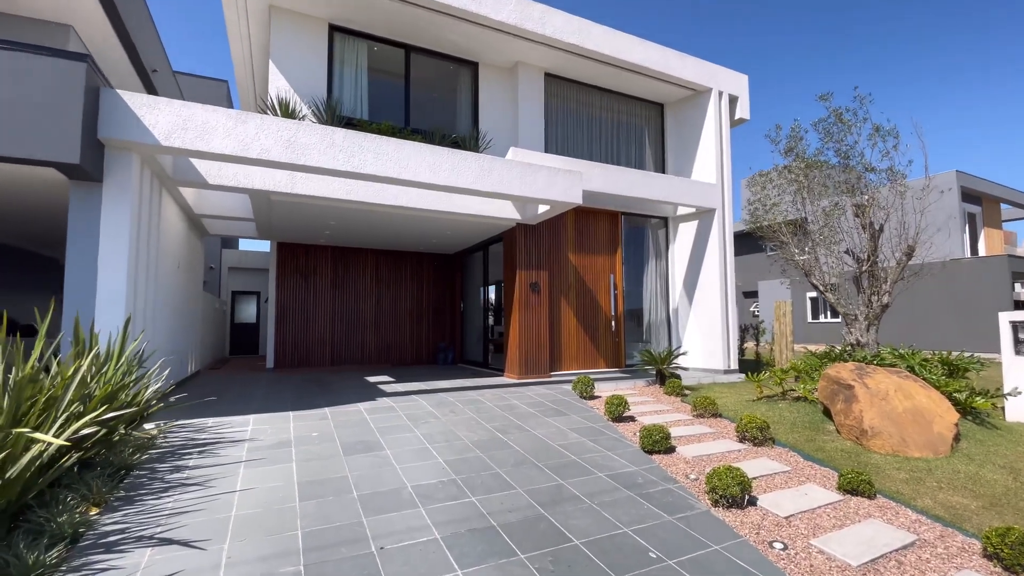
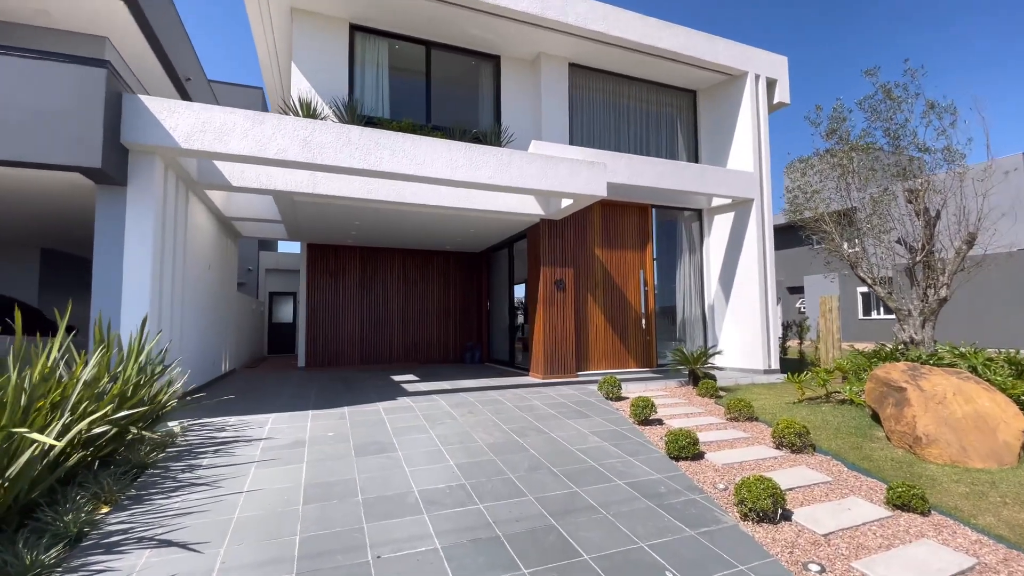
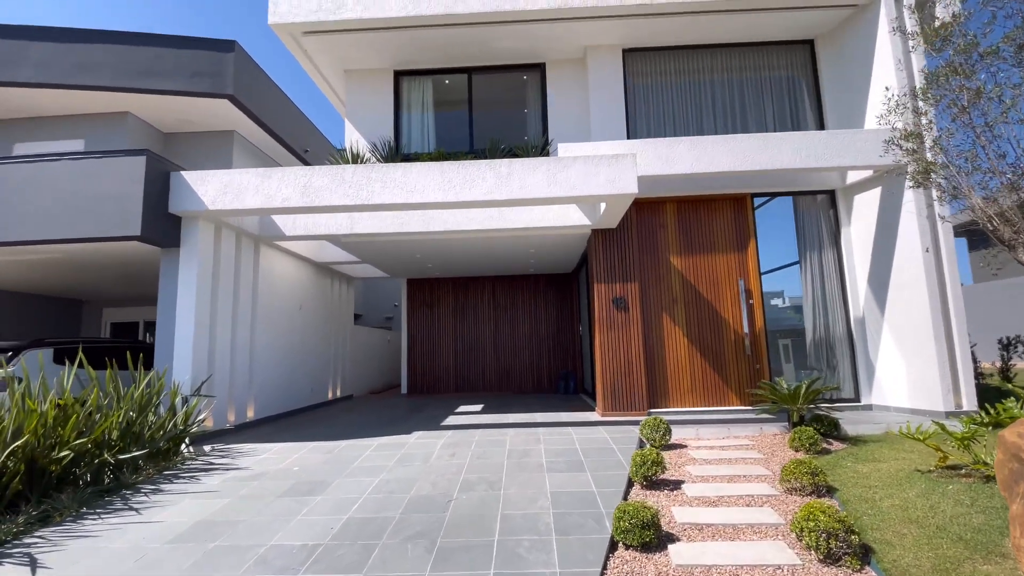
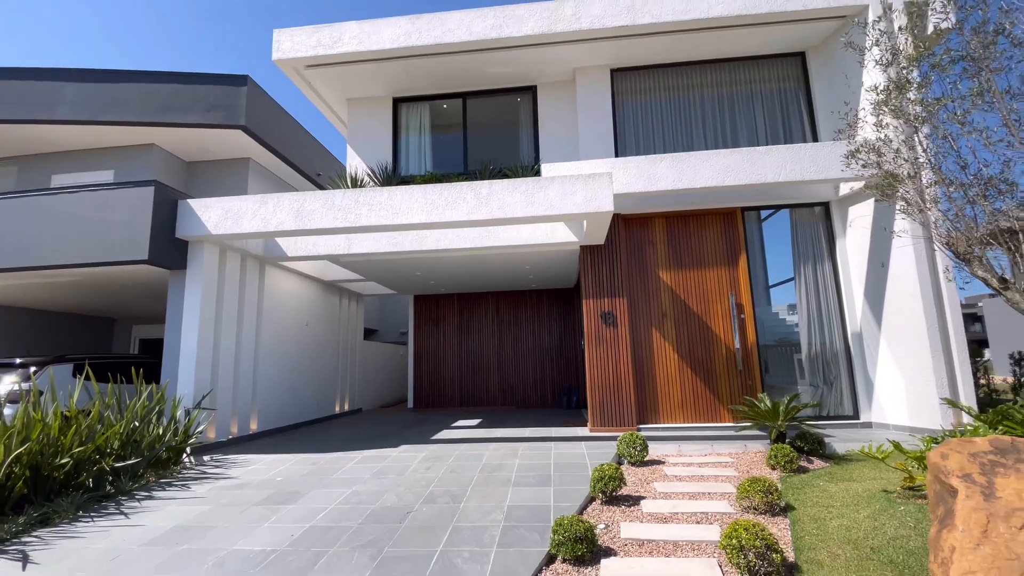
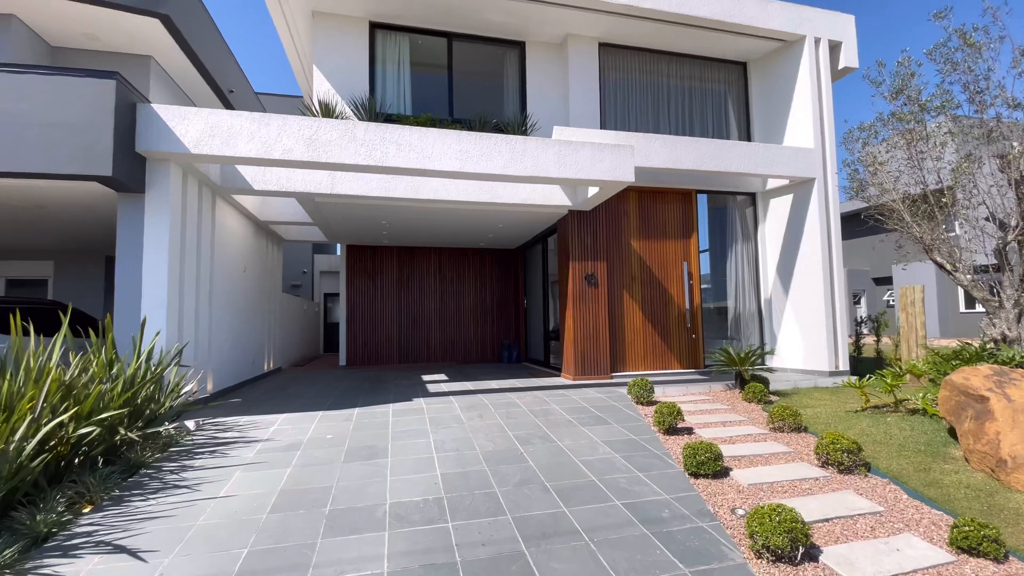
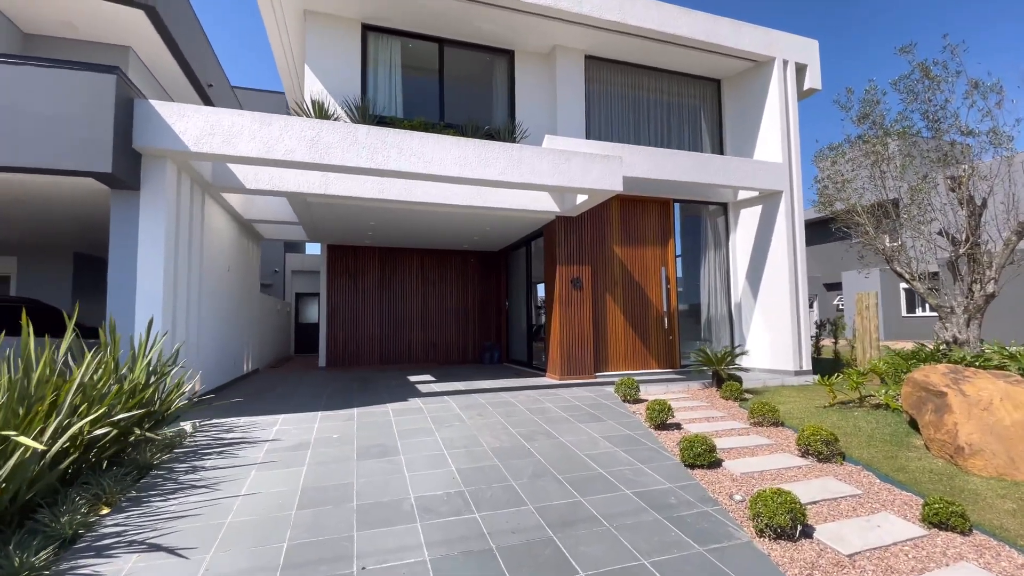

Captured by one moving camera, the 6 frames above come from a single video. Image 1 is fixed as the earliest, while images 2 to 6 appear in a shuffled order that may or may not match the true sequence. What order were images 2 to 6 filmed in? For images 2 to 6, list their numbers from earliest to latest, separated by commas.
2, 6, 5, 3, 4
